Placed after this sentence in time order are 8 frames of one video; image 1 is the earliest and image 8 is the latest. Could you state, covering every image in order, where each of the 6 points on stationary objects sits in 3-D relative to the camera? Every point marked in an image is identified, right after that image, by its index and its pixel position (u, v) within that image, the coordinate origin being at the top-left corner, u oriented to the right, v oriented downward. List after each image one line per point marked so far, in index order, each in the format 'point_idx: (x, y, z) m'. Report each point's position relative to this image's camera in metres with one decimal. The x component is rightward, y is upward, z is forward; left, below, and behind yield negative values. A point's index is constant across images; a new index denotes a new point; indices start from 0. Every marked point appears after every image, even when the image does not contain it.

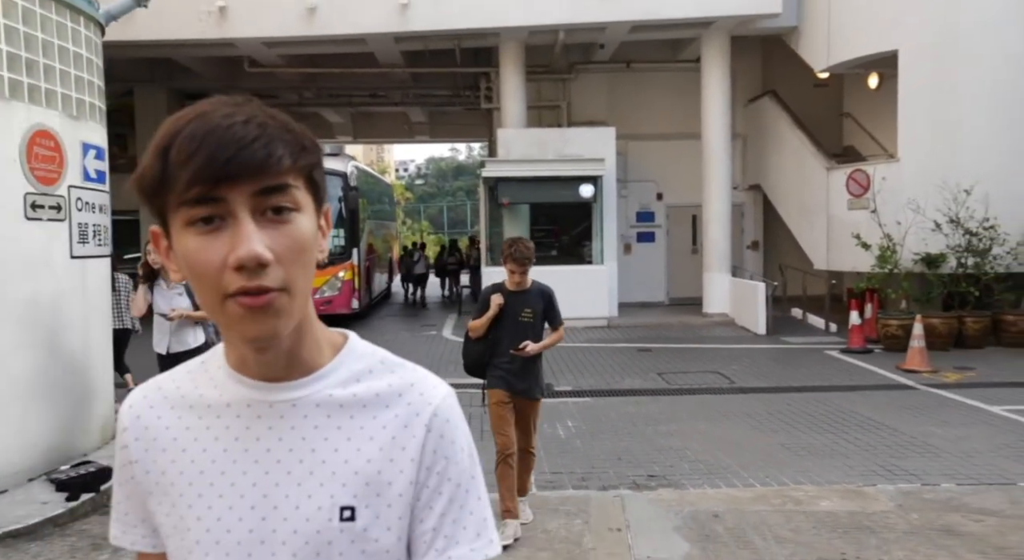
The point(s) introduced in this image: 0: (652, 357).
0: (+2.5, -1.4, +12.1) m
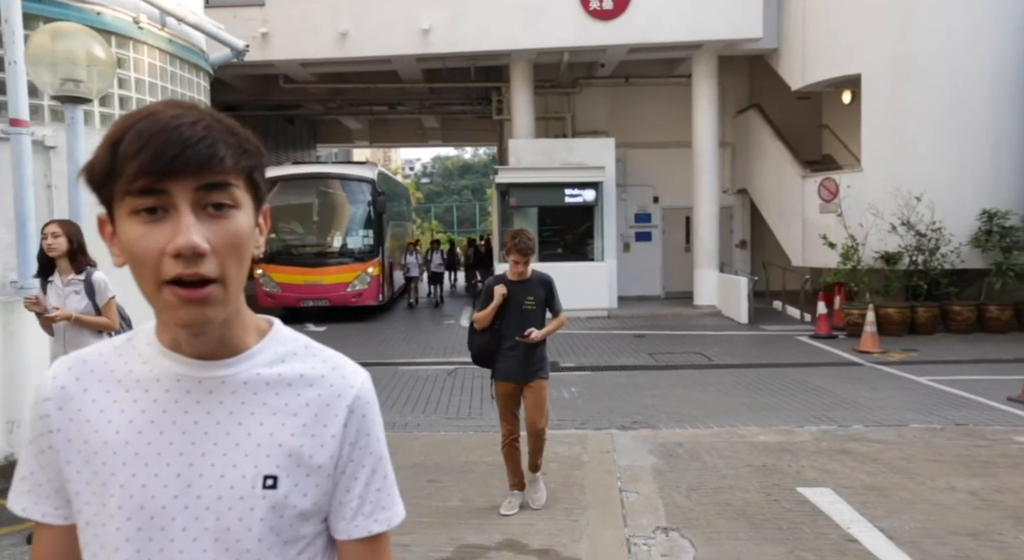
0: (+2.7, -1.2, +14.0) m
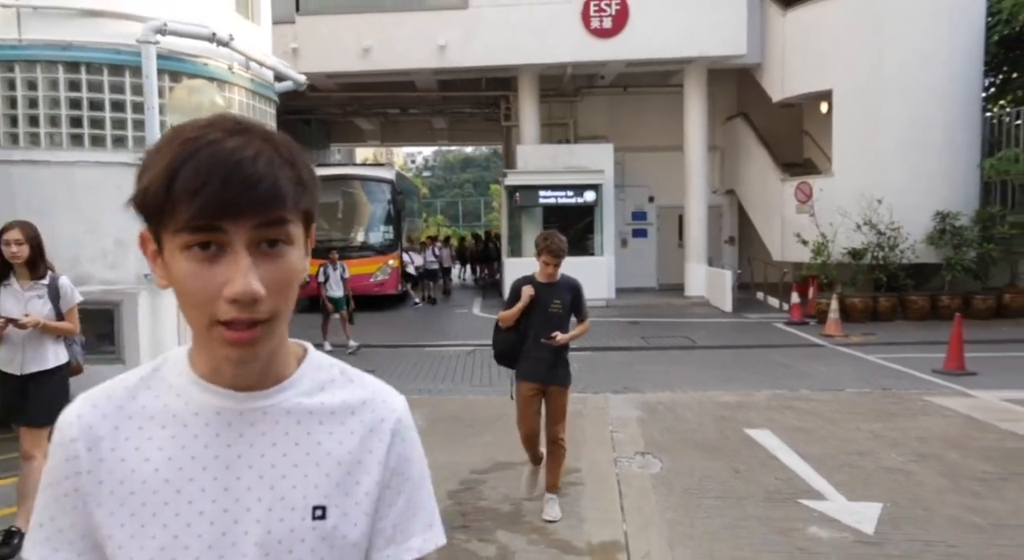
0: (+2.9, -1.1, +15.9) m
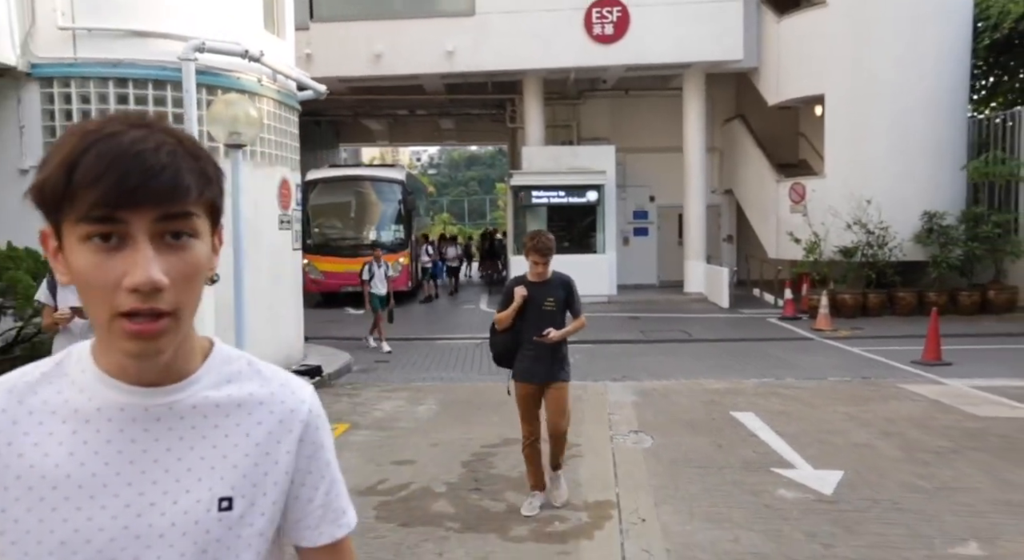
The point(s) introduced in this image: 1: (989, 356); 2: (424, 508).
0: (+3.0, -1.0, +16.7) m
1: (+7.9, -1.3, +11.4) m
2: (-0.7, -1.8, +5.4) m
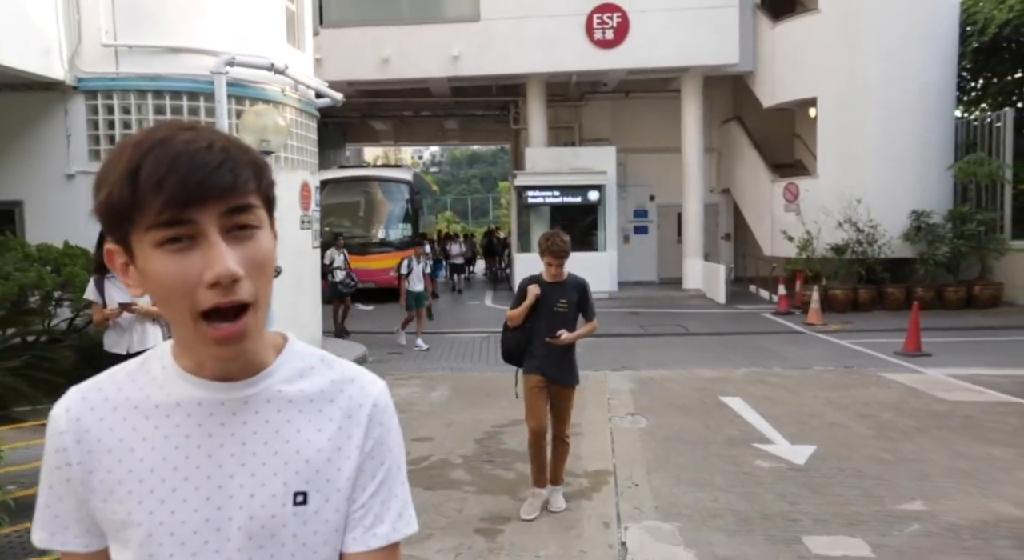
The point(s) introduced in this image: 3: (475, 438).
0: (+3.2, -0.9, +17.4) m
1: (+8.0, -1.2, +12.1) m
2: (-0.6, -1.7, +6.2) m
3: (-0.4, -1.7, +7.4) m
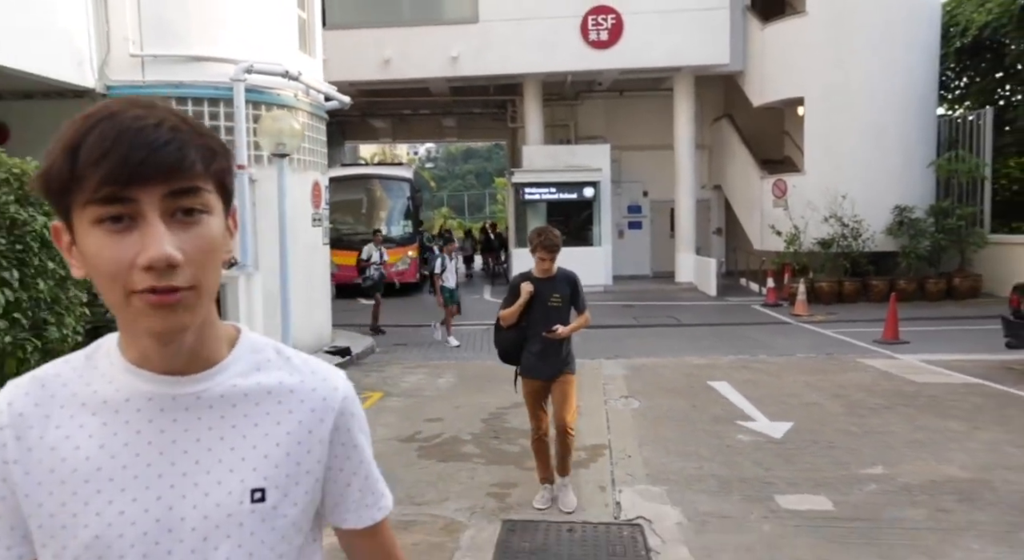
0: (+3.1, -0.8, +18.0) m
1: (+8.0, -1.0, +12.8) m
2: (-0.6, -1.7, +6.8) m
3: (-0.3, -1.6, +8.0) m
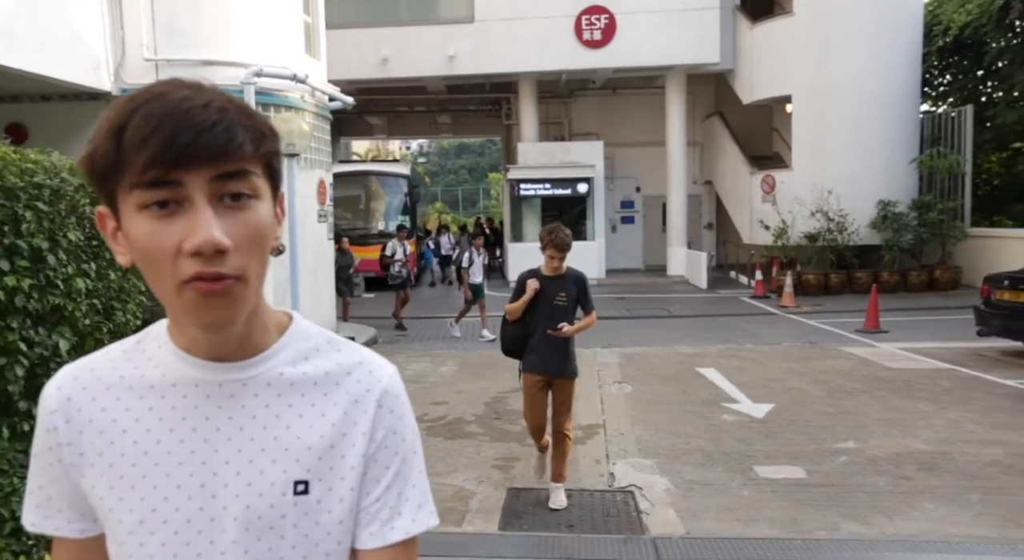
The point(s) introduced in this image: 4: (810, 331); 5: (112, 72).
0: (+3.0, -0.6, +18.6) m
1: (+7.9, -0.9, +13.4) m
2: (-0.5, -1.6, +7.3) m
3: (-0.3, -1.5, +8.5) m
4: (+5.7, -1.0, +13.4) m
5: (-5.6, +2.9, +9.7) m
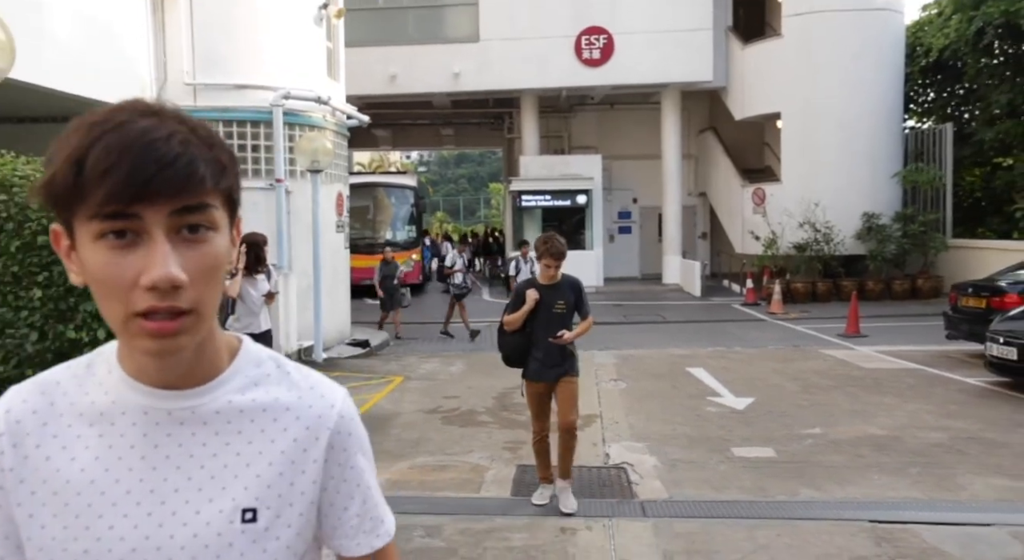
0: (+3.1, -0.8, +19.5) m
1: (+8.0, -1.0, +14.3) m
2: (-0.5, -1.6, +8.2) m
3: (-0.3, -1.6, +9.4) m
4: (+5.8, -1.2, +14.3) m
5: (-5.5, +2.8, +10.6) m
